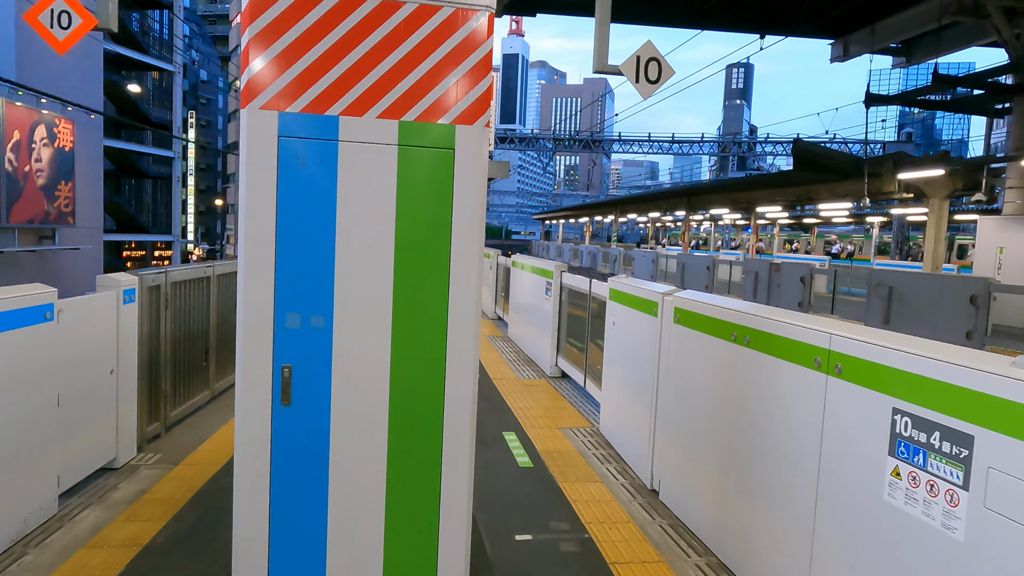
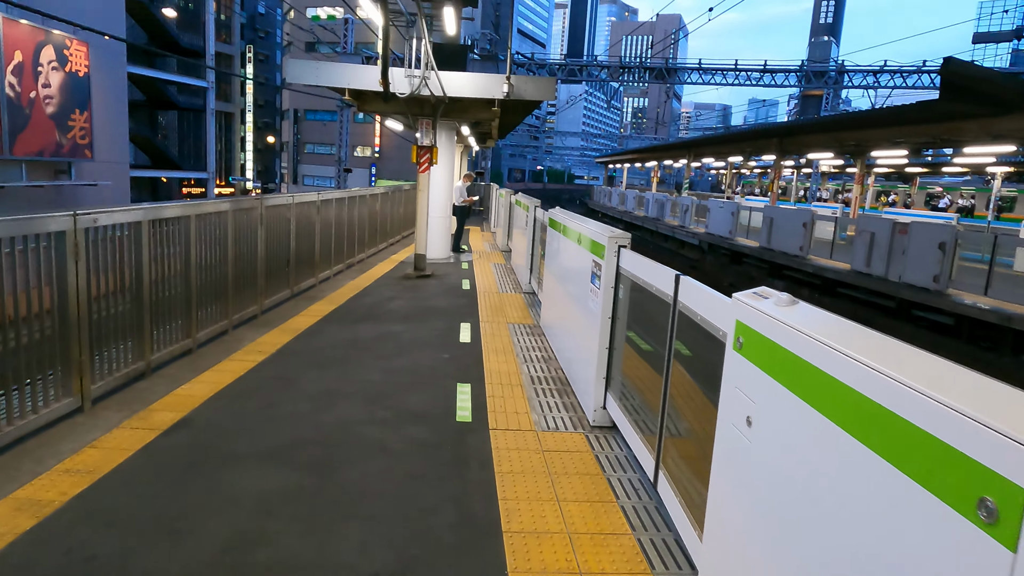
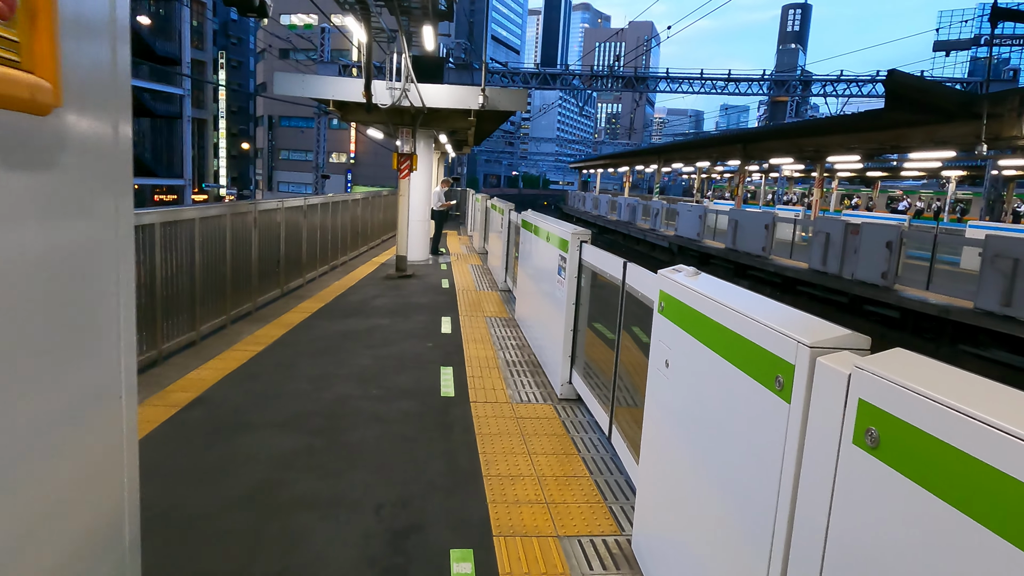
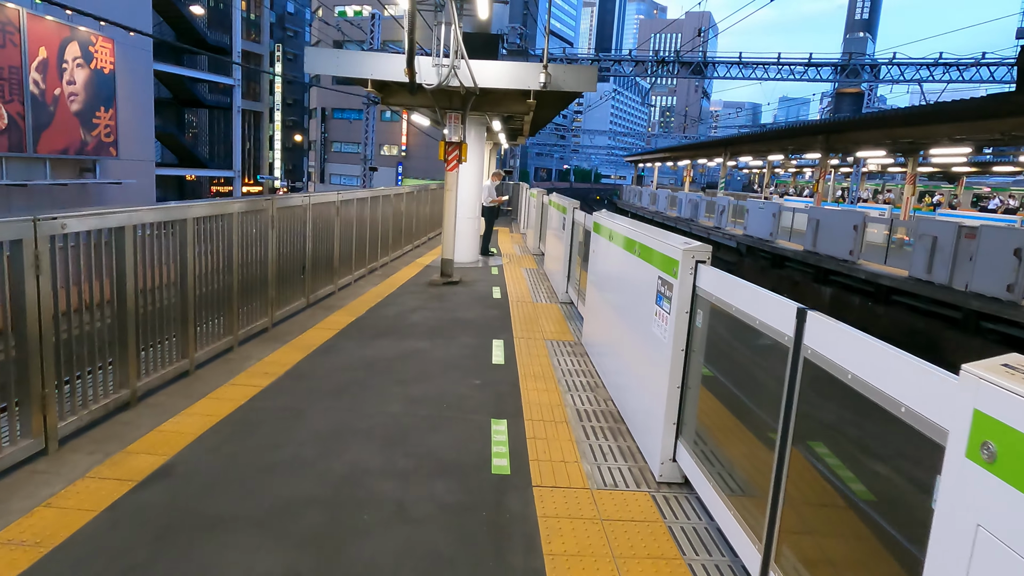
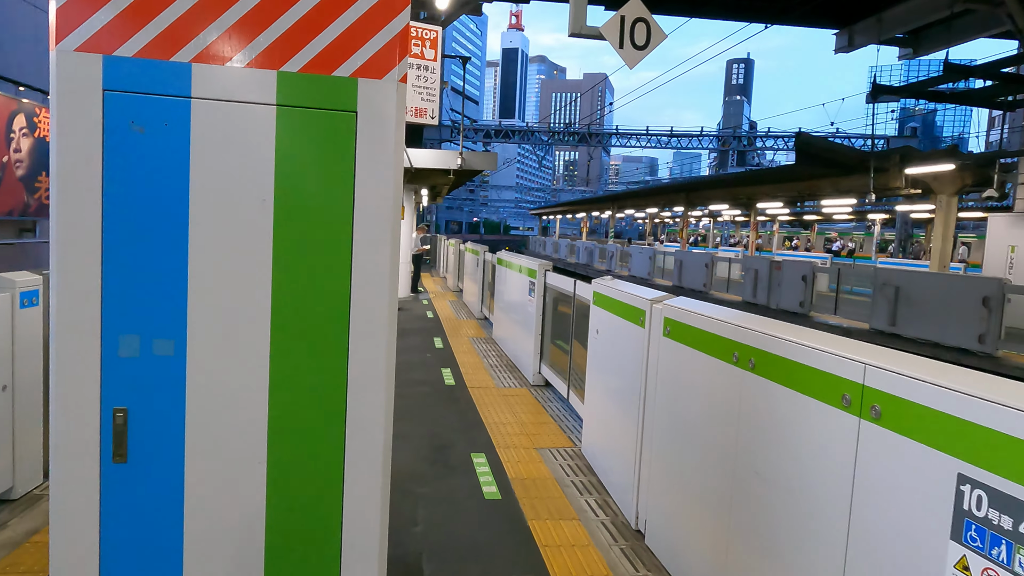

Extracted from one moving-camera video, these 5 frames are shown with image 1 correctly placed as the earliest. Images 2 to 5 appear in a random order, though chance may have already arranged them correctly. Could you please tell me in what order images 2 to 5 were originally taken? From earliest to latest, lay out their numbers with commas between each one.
5, 3, 2, 4
